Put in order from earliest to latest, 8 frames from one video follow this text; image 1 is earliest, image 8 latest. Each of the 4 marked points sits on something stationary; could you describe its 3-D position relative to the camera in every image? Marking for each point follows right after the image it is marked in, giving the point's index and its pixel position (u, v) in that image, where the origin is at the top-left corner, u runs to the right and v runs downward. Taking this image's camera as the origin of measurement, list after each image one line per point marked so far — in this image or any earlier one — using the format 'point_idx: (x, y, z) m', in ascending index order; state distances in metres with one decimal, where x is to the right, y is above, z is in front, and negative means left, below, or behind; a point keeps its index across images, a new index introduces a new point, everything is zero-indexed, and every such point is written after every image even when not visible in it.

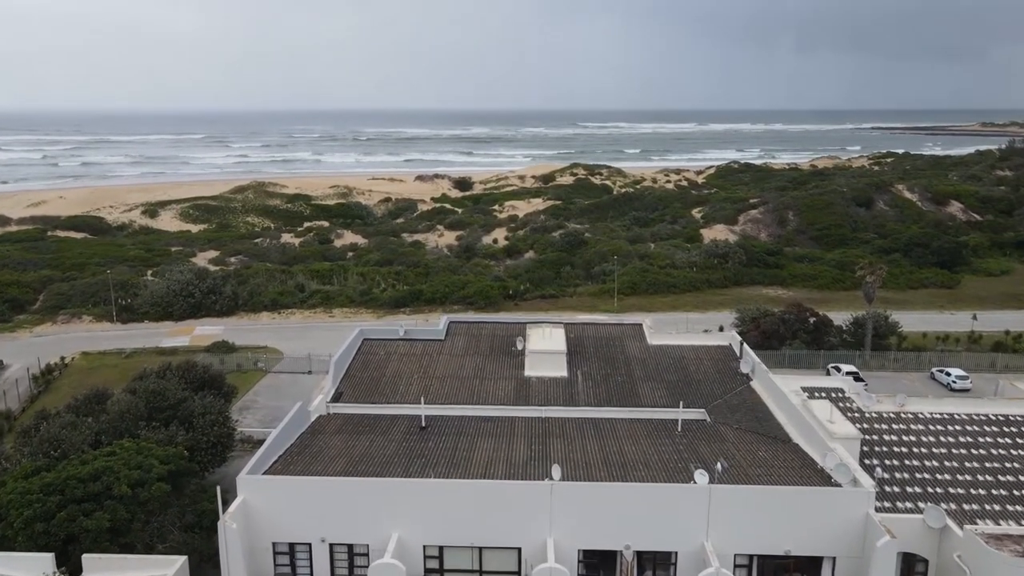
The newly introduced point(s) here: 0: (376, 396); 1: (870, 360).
0: (-1.7, -1.3, +10.0) m
1: (+6.9, -1.4, +15.8) m
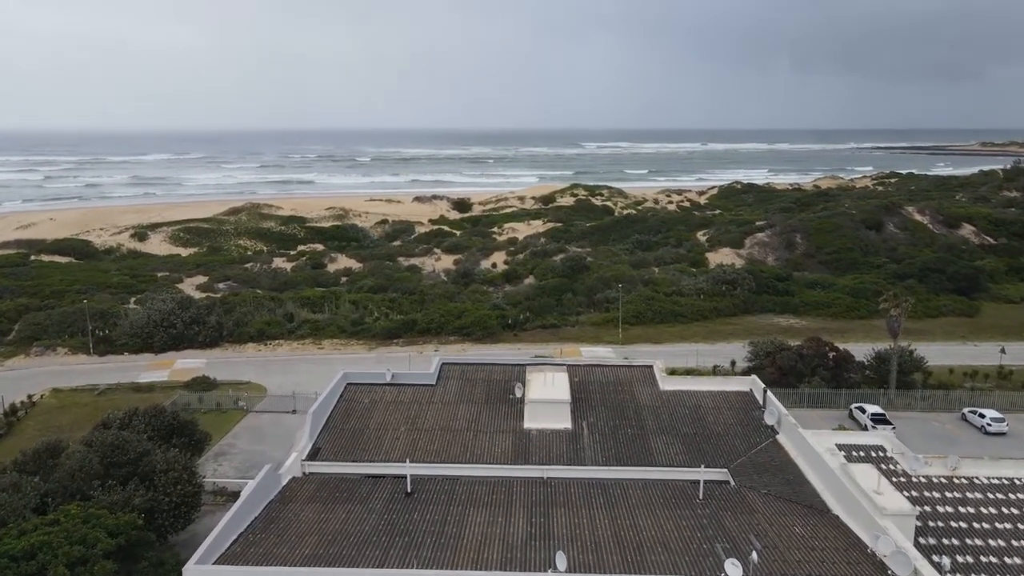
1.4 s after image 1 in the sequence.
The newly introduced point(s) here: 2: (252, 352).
0: (-1.7, -1.8, +8.9) m
1: (+6.8, -2.0, +14.7) m
2: (-6.1, -1.5, +19.4) m
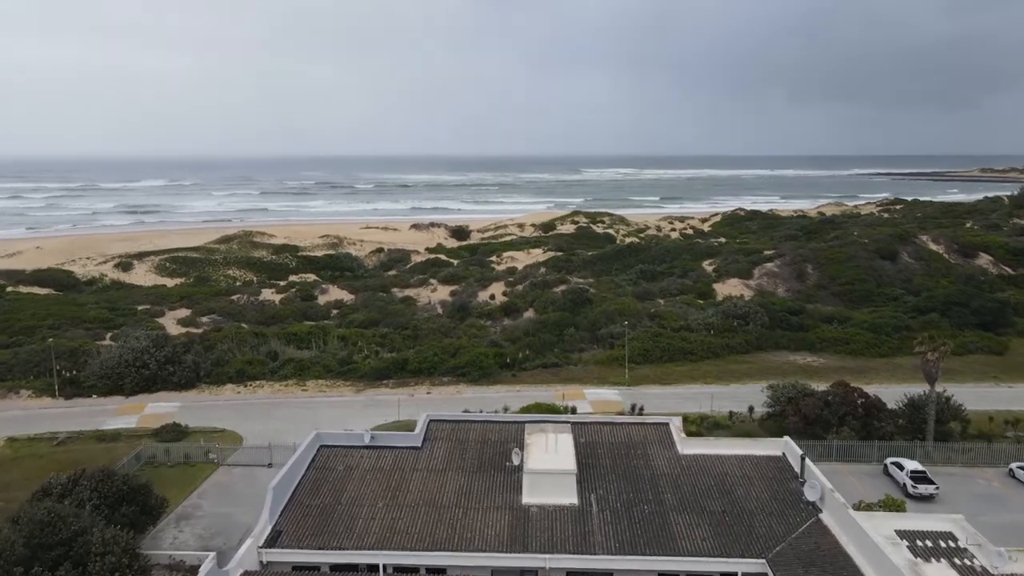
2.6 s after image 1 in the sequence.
0: (-1.7, -2.3, +7.5) m
1: (+6.8, -2.6, +13.3) m
2: (-6.1, -2.3, +18.0) m
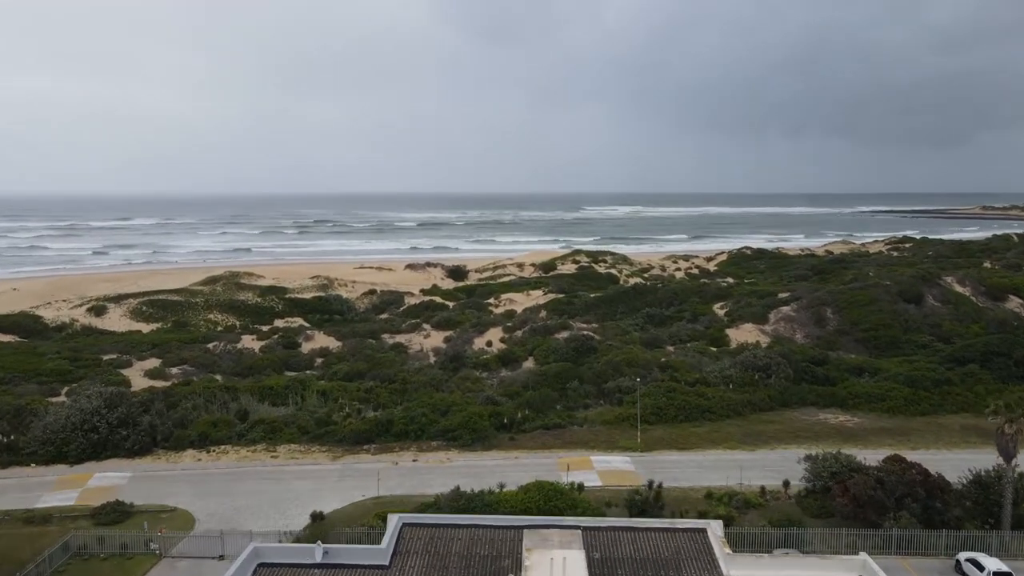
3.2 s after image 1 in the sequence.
0: (-1.8, -2.8, +5.4) m
1: (+6.7, -3.4, +11.1) m
2: (-6.2, -3.3, +15.9) m
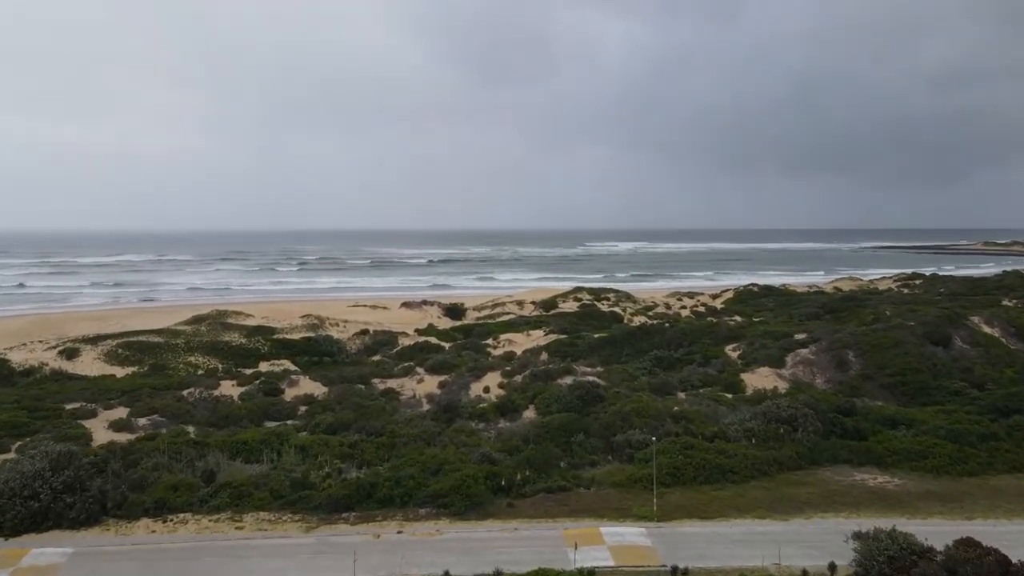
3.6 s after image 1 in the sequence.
0: (-1.8, -3.2, +3.4) m
1: (+6.7, -4.0, +9.1) m
2: (-6.2, -4.1, +13.9) m
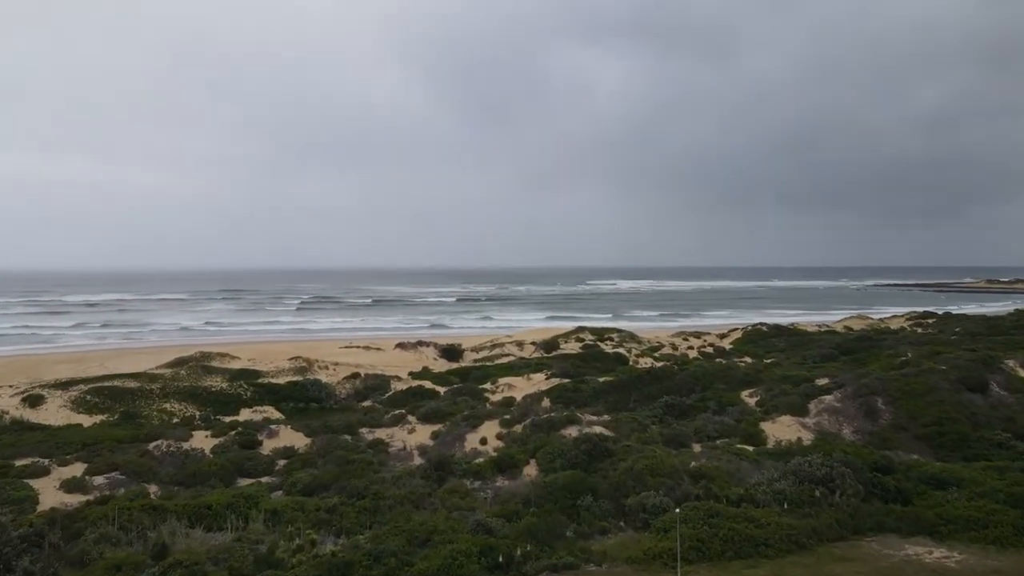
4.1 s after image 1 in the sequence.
0: (-1.8, -3.3, +1.3) m
1: (+6.7, -4.4, +6.9) m
2: (-6.2, -4.8, +11.6) m
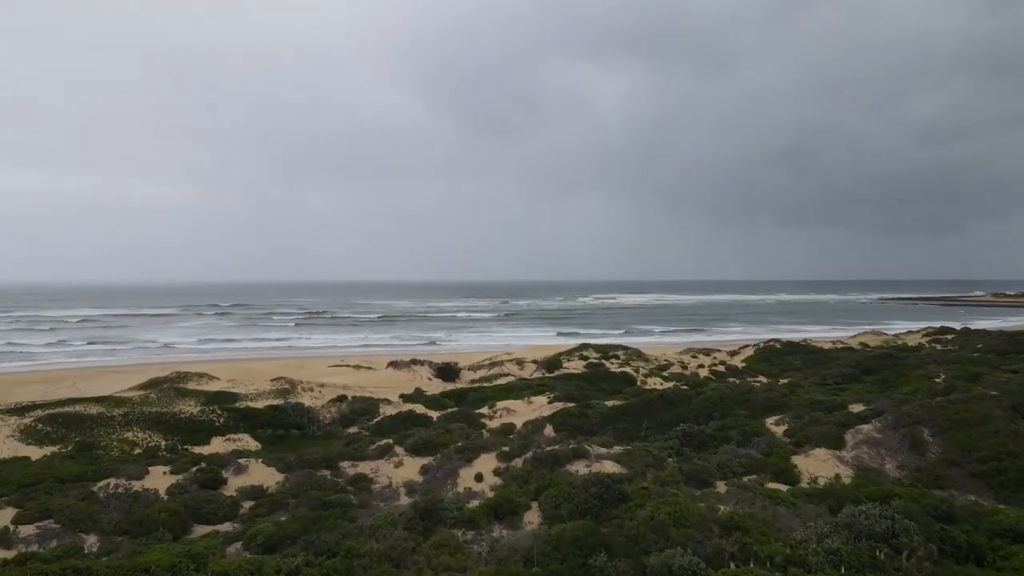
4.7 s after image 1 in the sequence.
0: (-1.8, -3.4, -1.5) m
1: (+6.7, -4.6, +4.1) m
2: (-6.2, -5.0, +8.8) m
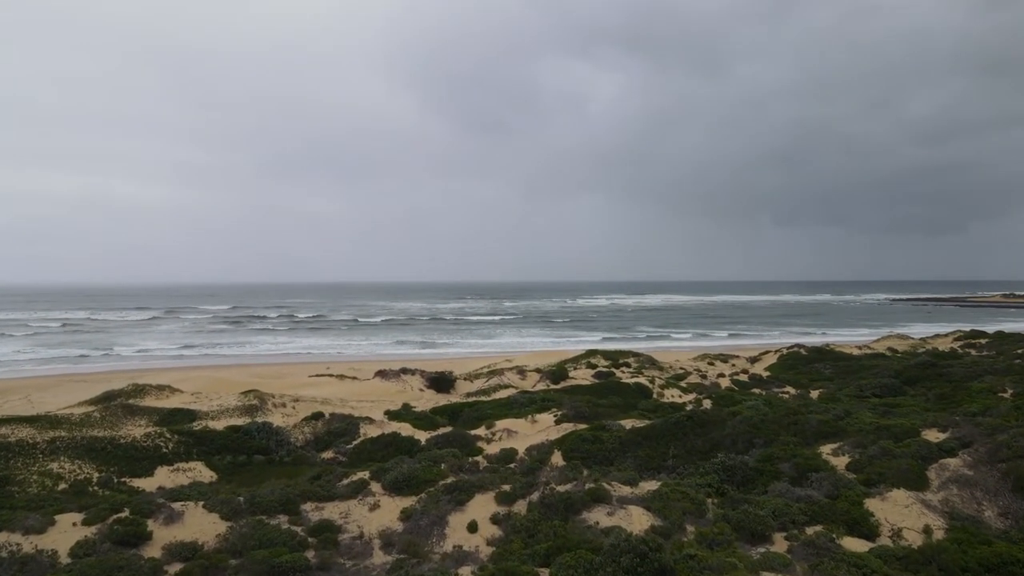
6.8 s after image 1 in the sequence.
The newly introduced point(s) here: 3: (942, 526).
0: (-1.8, -3.4, -5.8) m
1: (+6.7, -4.6, -0.2) m
2: (-6.2, -5.0, +4.5) m
3: (+8.2, -4.6, +15.8) m
